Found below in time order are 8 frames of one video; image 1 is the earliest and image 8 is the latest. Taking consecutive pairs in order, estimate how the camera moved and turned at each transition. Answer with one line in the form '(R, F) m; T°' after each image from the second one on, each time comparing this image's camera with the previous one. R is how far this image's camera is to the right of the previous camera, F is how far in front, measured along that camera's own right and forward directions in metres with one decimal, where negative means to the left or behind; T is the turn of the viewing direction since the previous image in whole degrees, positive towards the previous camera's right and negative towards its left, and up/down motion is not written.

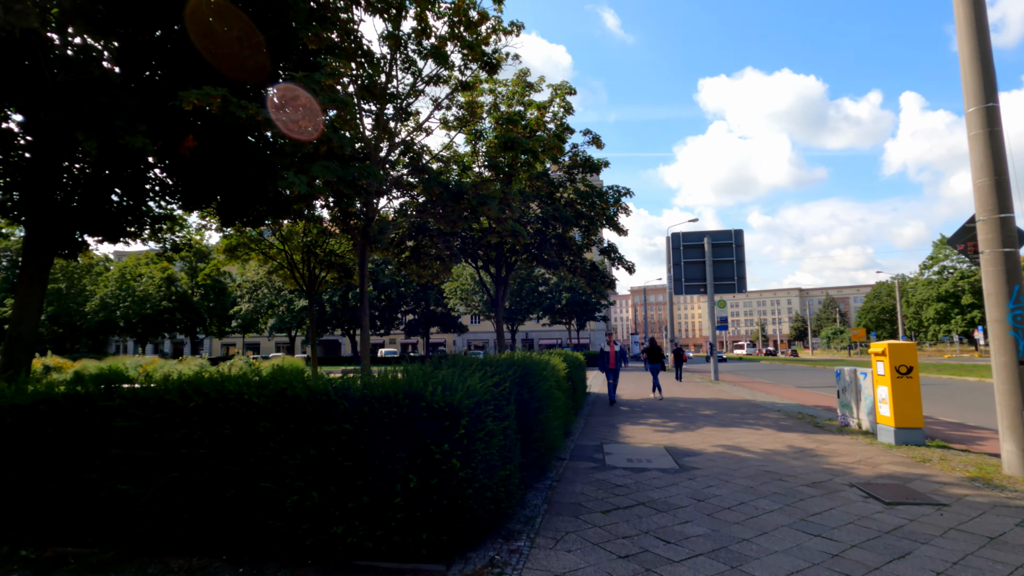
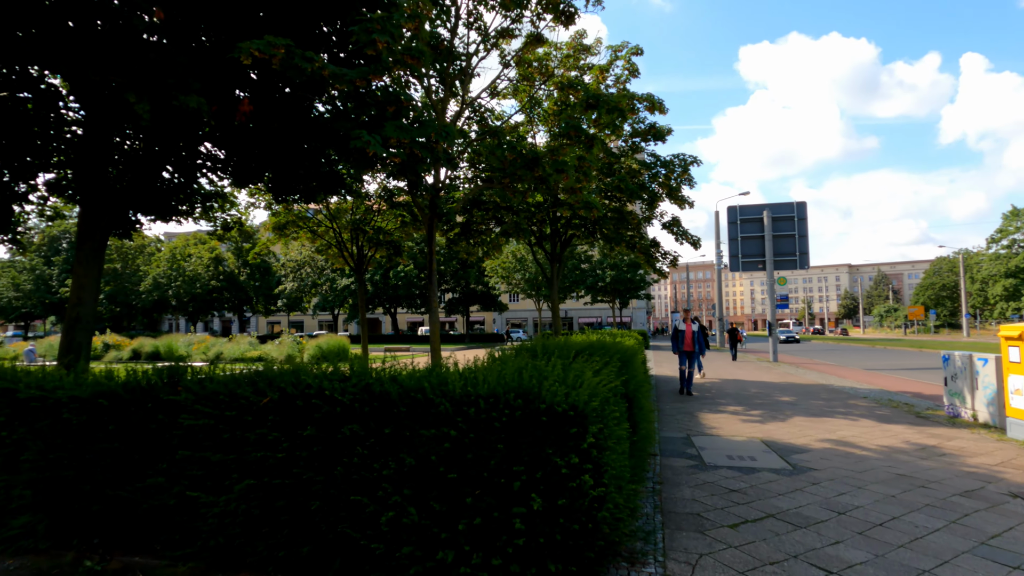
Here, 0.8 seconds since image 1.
(-0.5, +0.6) m; -4°
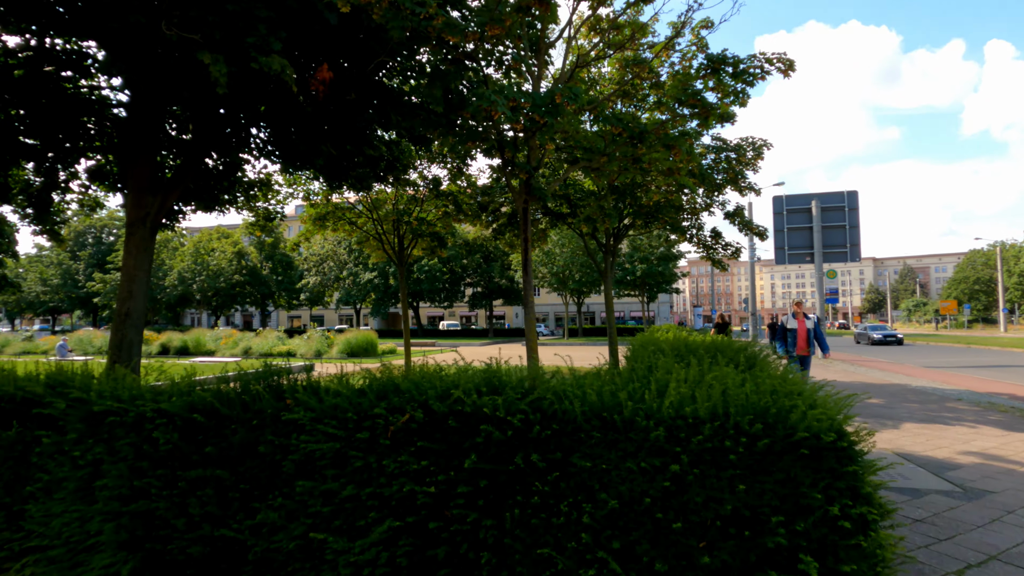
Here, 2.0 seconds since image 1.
(-0.9, +0.7) m; -1°
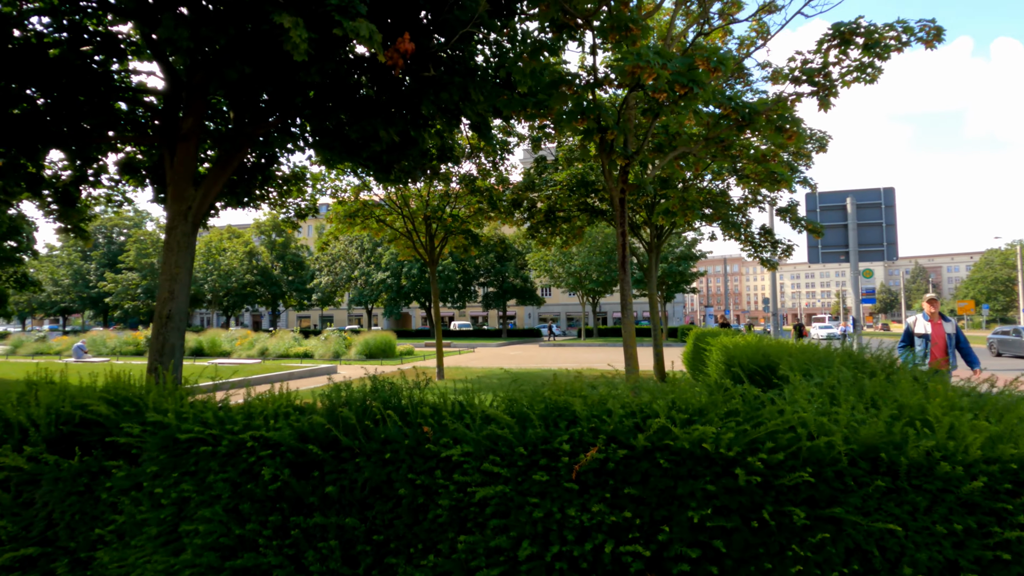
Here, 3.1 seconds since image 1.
(-0.8, +0.6) m; 0°
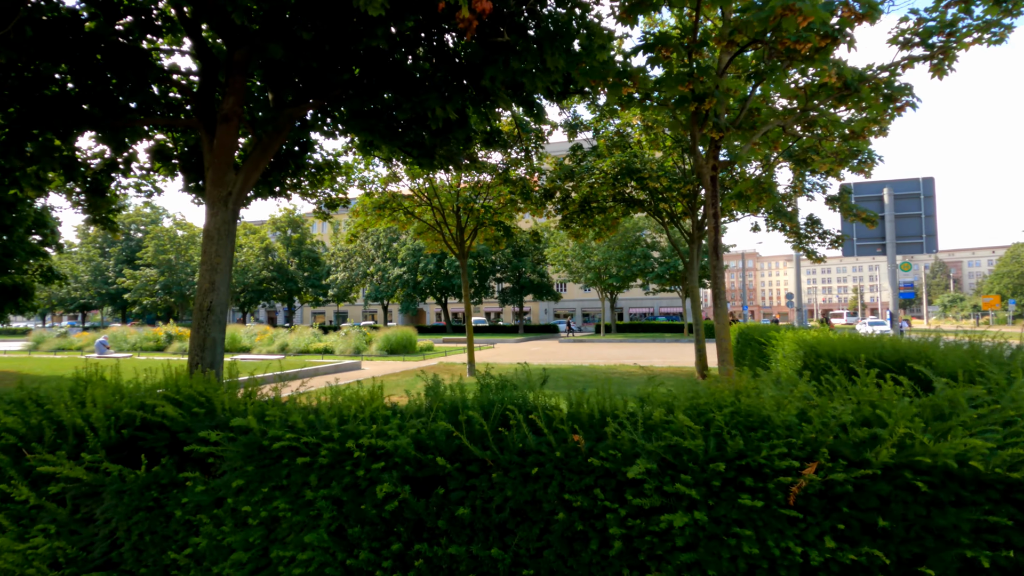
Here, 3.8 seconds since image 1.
(-0.6, +0.4) m; -1°
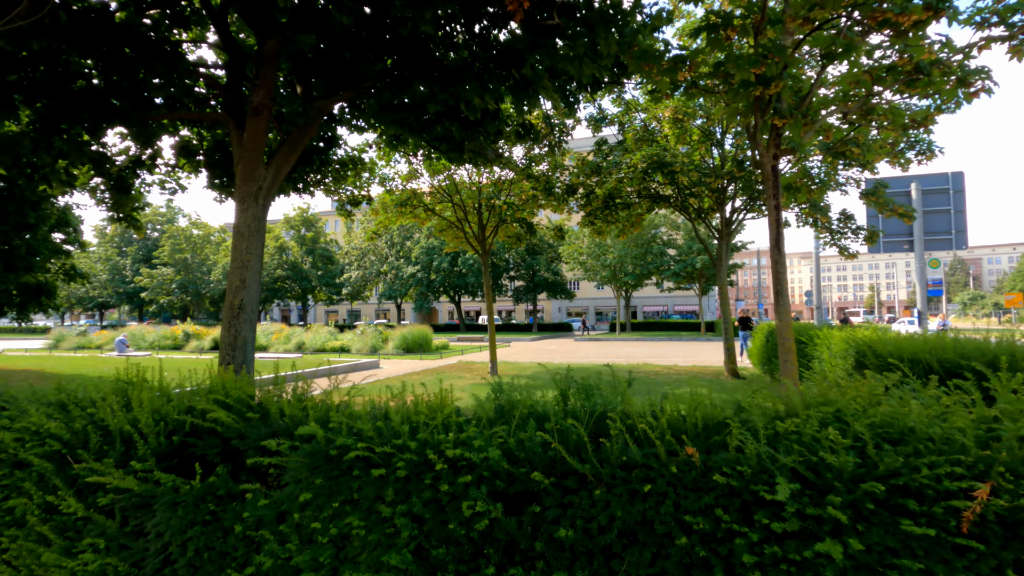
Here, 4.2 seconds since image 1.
(-0.3, +0.2) m; -1°
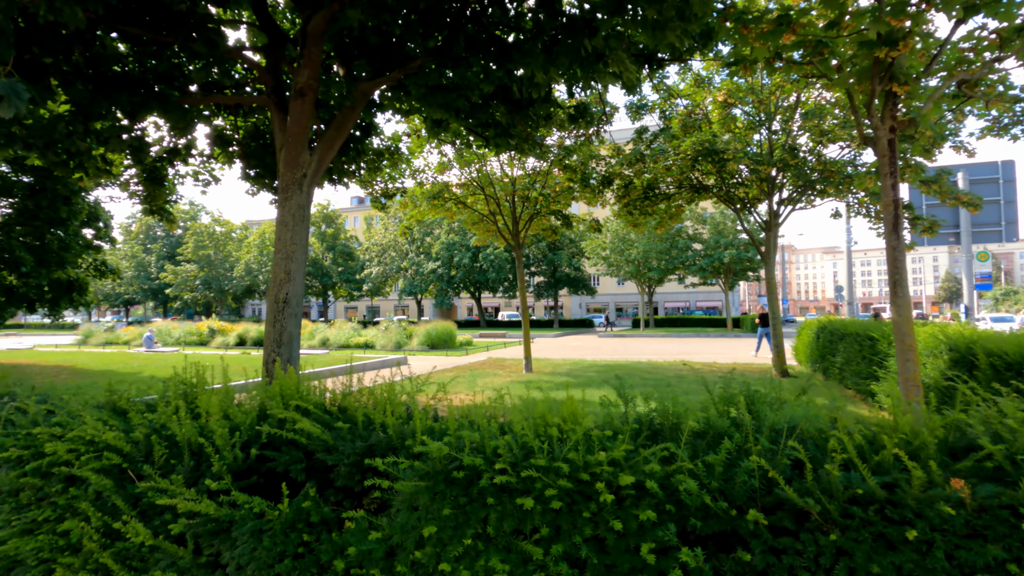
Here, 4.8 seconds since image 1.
(-0.4, +0.4) m; -2°
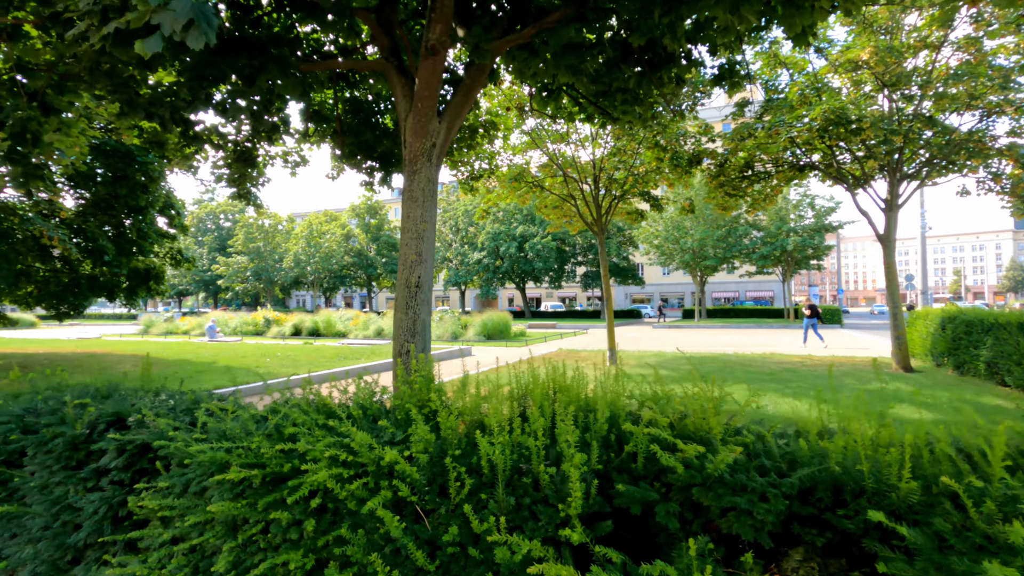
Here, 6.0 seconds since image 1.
(-1.1, +0.6) m; -4°
